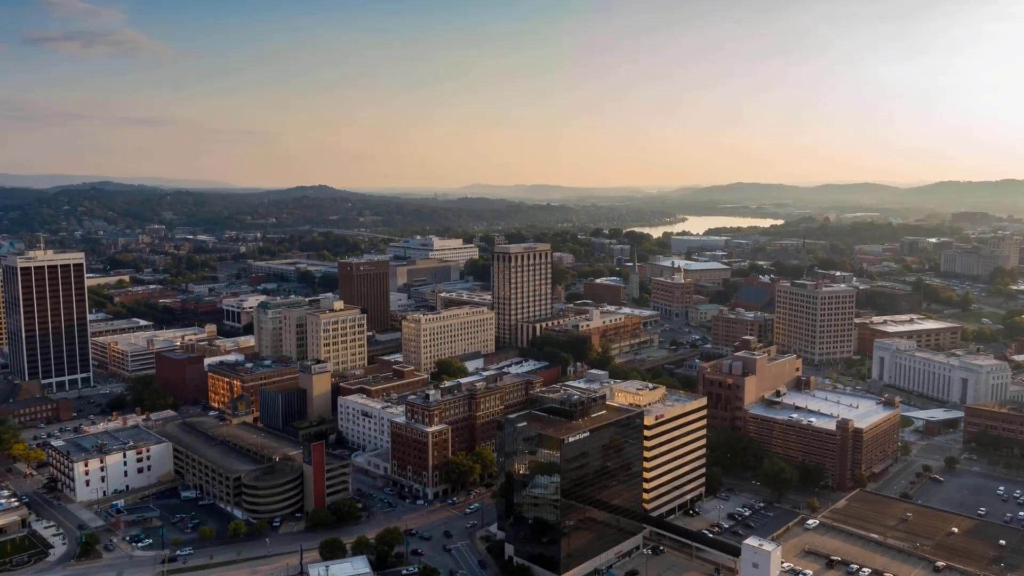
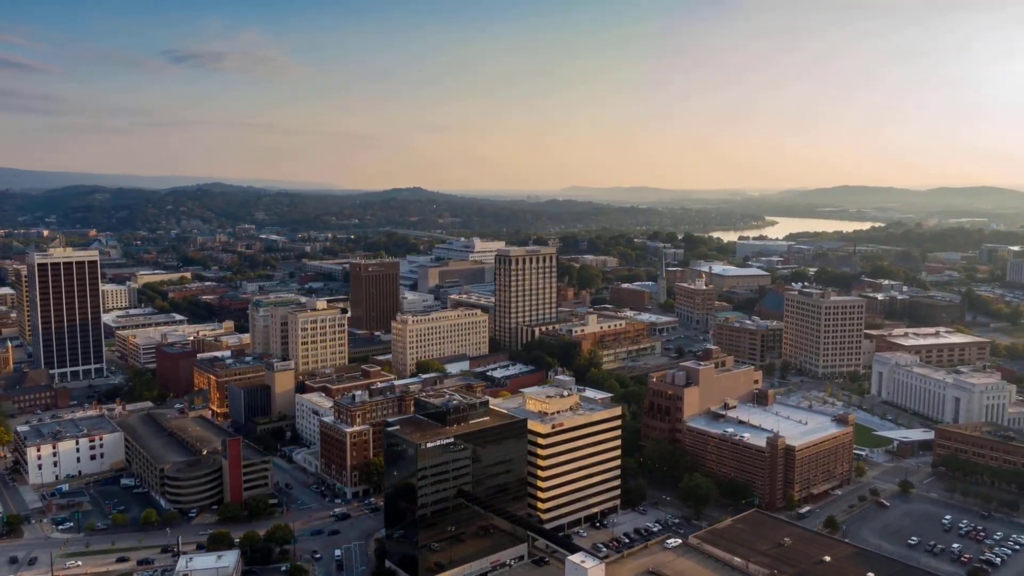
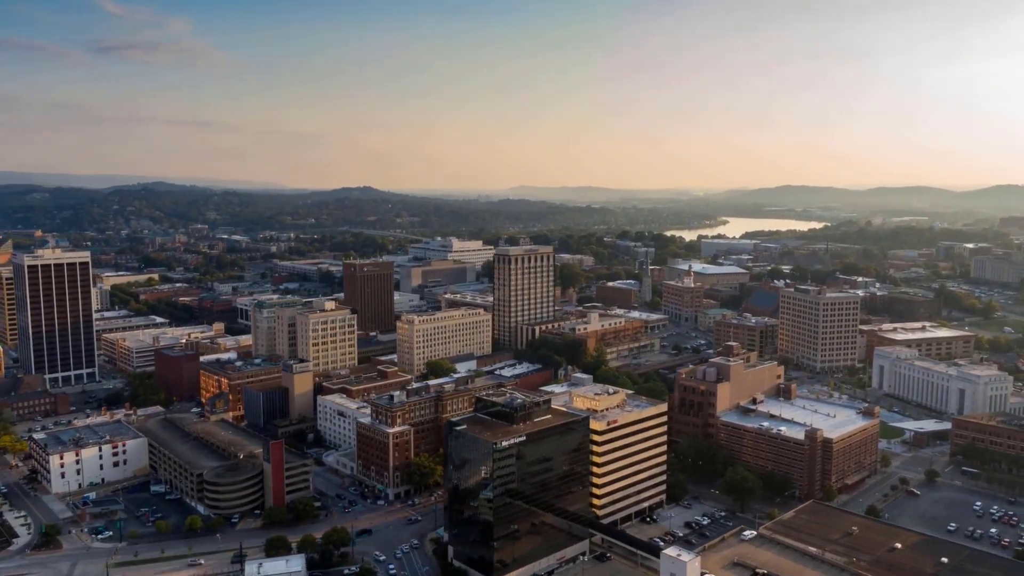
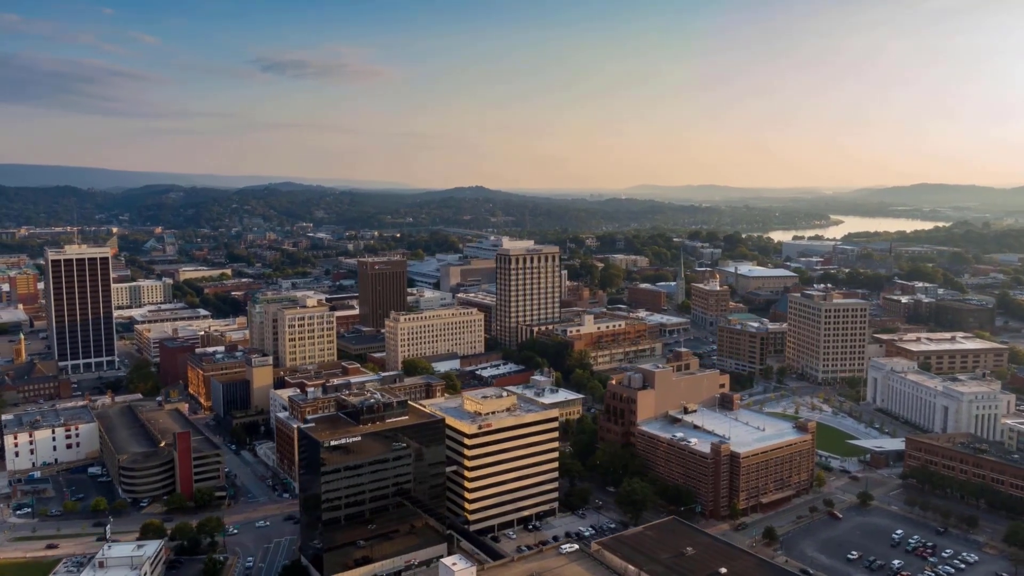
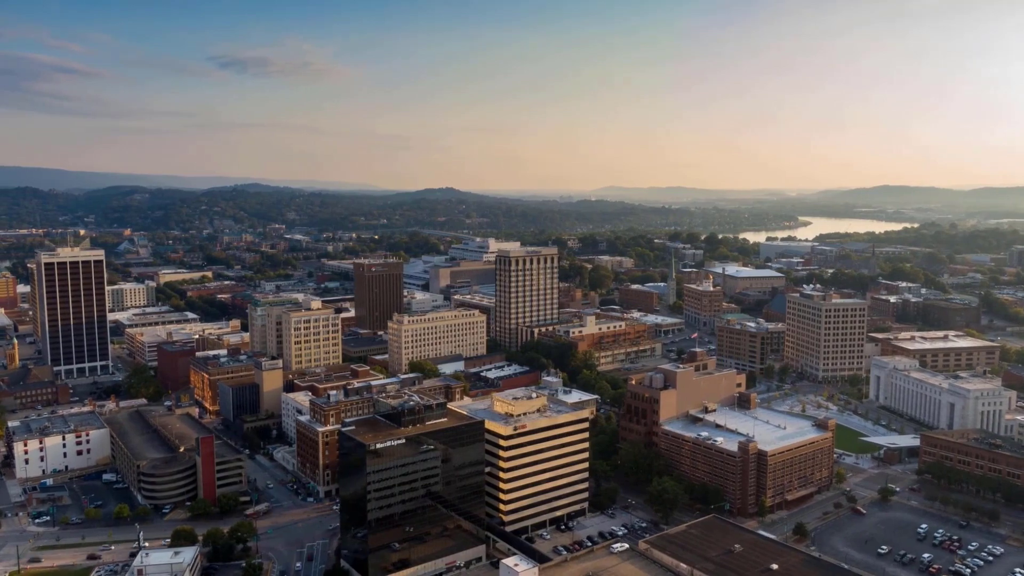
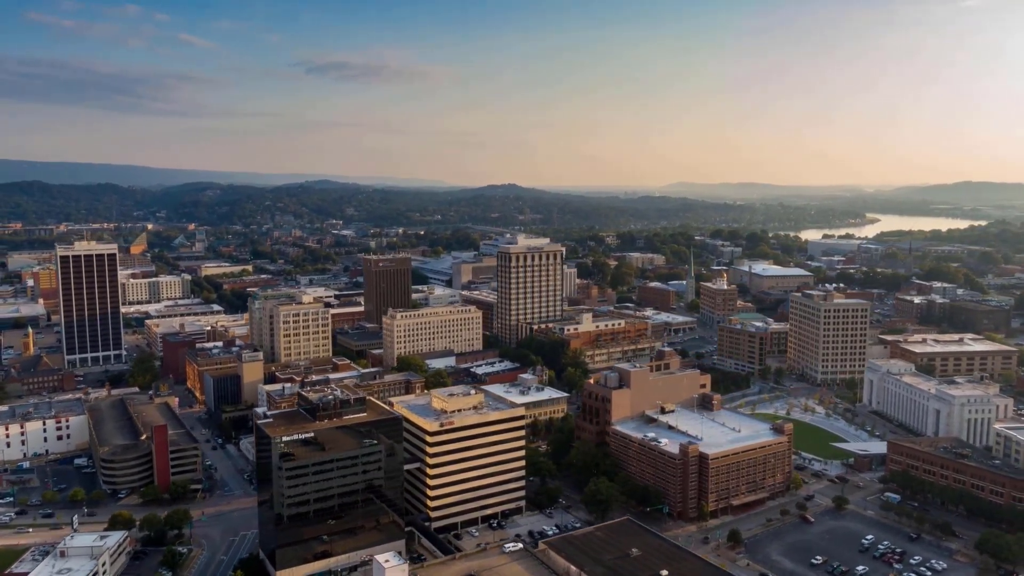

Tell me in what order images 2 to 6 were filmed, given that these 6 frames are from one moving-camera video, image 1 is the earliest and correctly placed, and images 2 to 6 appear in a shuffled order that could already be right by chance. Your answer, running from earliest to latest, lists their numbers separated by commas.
3, 2, 5, 4, 6
